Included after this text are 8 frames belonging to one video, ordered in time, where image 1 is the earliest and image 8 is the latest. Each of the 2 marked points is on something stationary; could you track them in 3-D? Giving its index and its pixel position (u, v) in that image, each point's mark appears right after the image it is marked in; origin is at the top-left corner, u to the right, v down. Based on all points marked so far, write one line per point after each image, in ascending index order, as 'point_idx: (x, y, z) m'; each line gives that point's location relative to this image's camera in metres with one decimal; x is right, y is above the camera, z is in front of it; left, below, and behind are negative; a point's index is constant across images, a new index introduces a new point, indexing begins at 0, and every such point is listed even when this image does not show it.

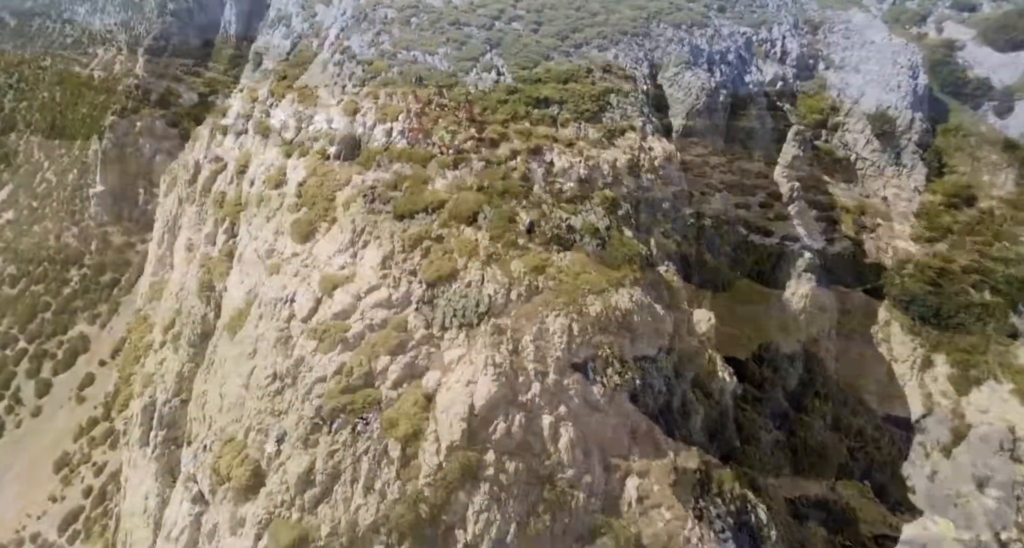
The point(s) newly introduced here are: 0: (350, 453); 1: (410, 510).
0: (-3.7, -4.2, +20.6) m
1: (-2.3, -5.3, +19.9) m
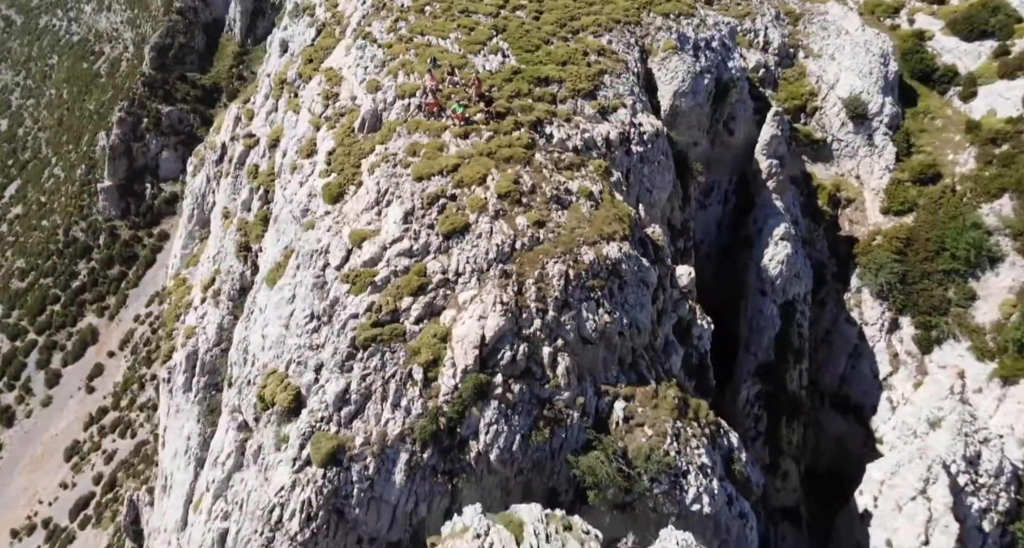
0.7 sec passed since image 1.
0: (-3.6, -2.8, +23.9) m
1: (-2.2, -4.0, +23.3) m
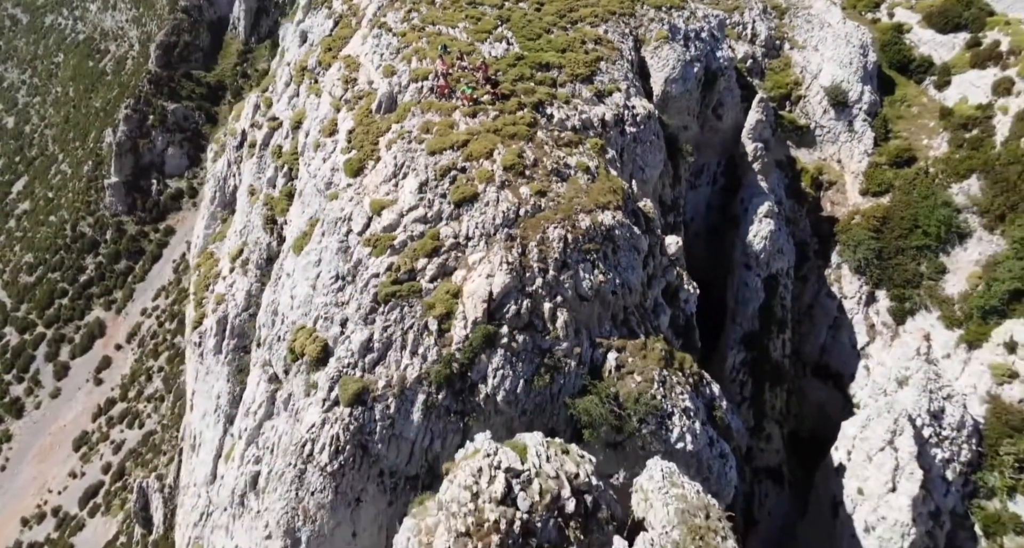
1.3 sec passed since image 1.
0: (-3.5, -1.7, +26.8) m
1: (-2.0, -2.8, +26.1) m
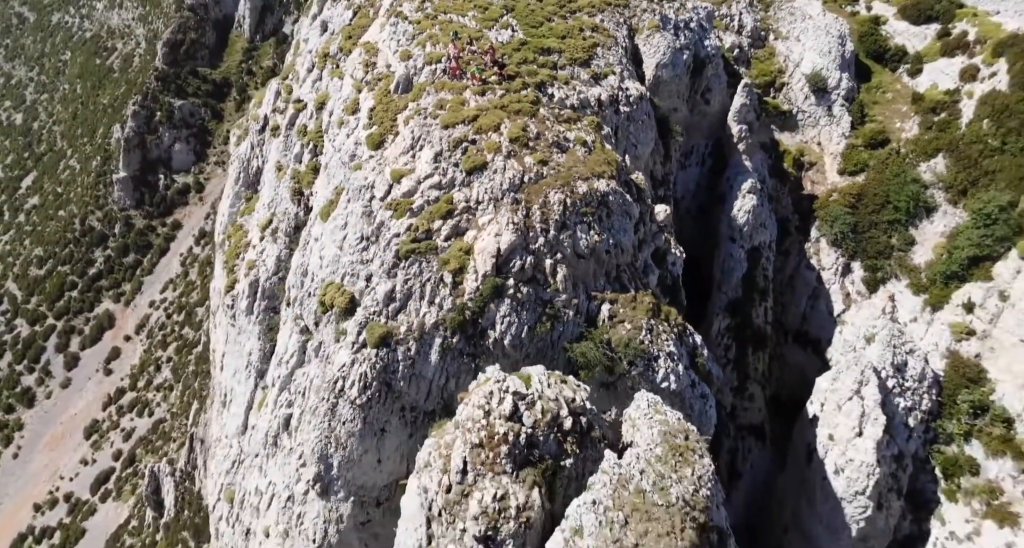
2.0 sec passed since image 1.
0: (-3.3, -0.2, +30.2) m
1: (-1.9, -1.4, +29.6) m
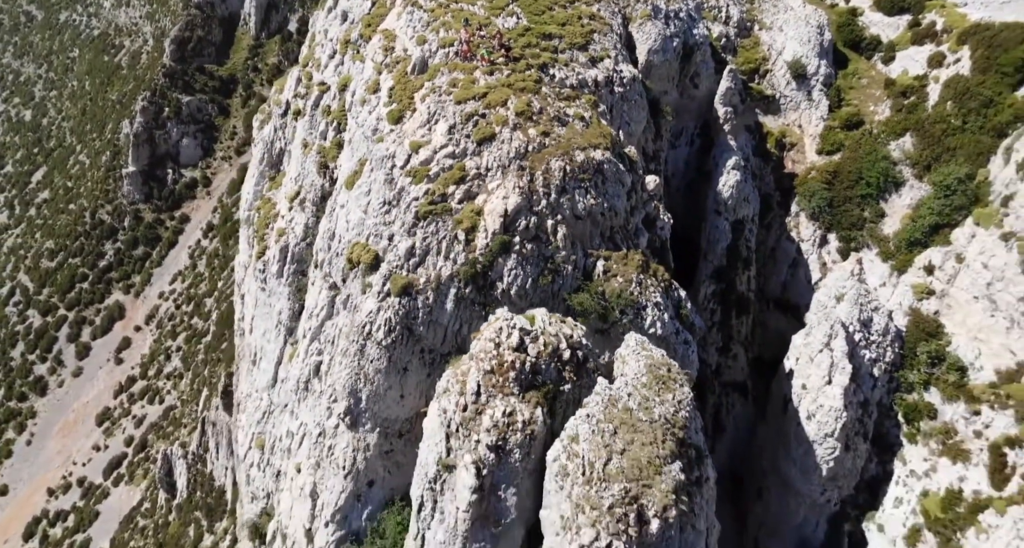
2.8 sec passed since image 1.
0: (-3.1, +1.4, +34.2) m
1: (-1.6, +0.3, +33.5) m
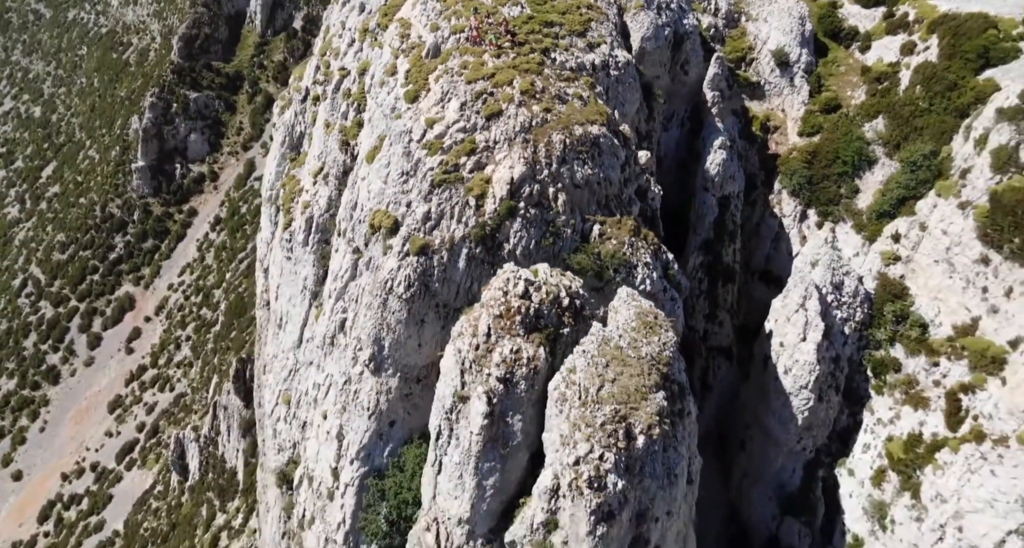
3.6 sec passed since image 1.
0: (-2.8, +3.1, +38.3) m
1: (-1.4, +2.0, +37.6) m
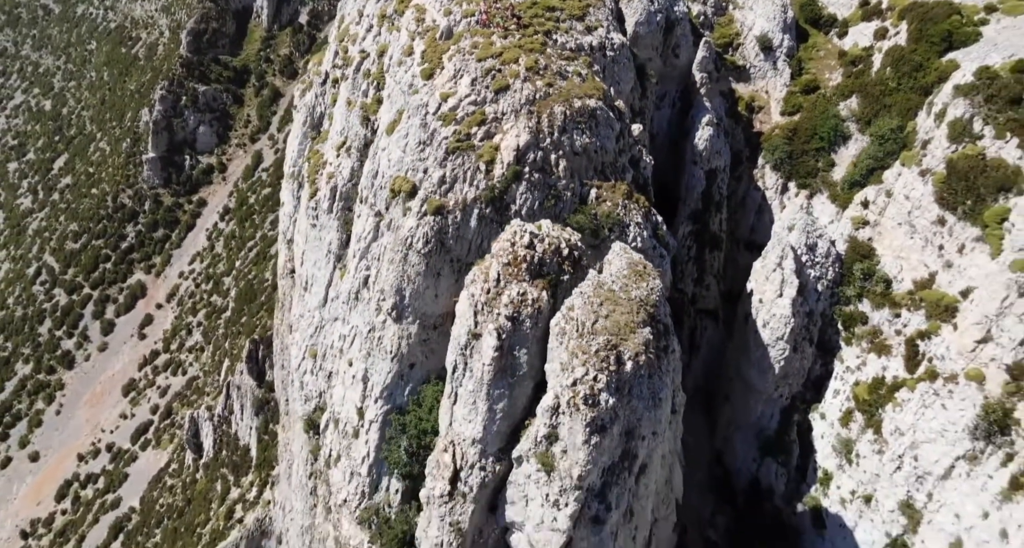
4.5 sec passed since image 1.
0: (-2.5, +5.2, +43.0) m
1: (-1.1, +4.1, +42.3) m
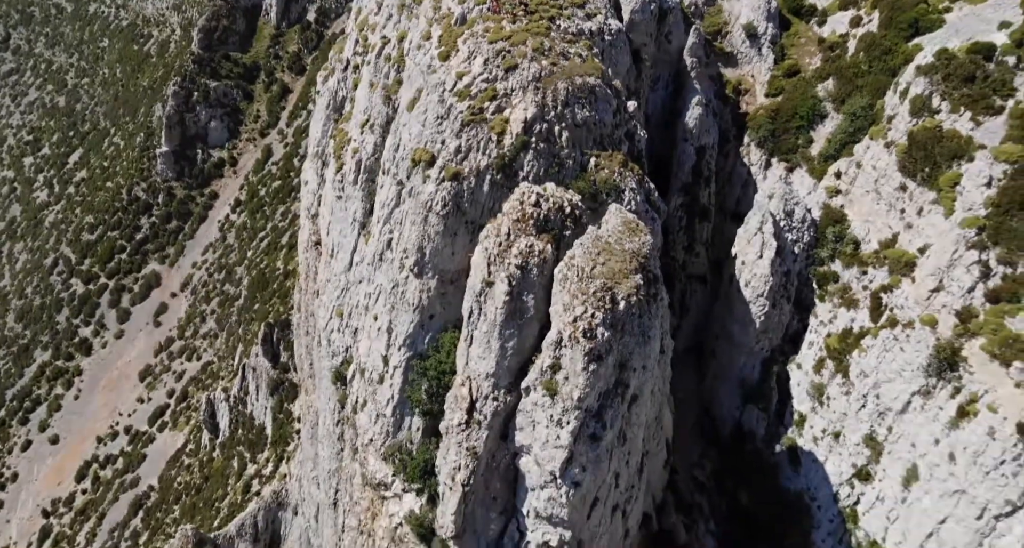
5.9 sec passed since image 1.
0: (-2.1, +7.5, +48.4) m
1: (-0.7, +6.3, +47.7) m
